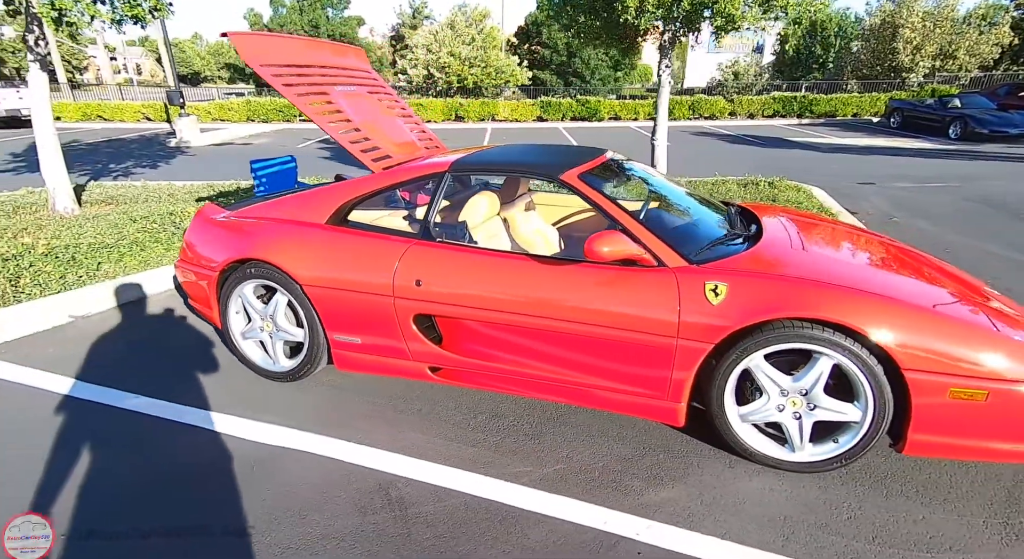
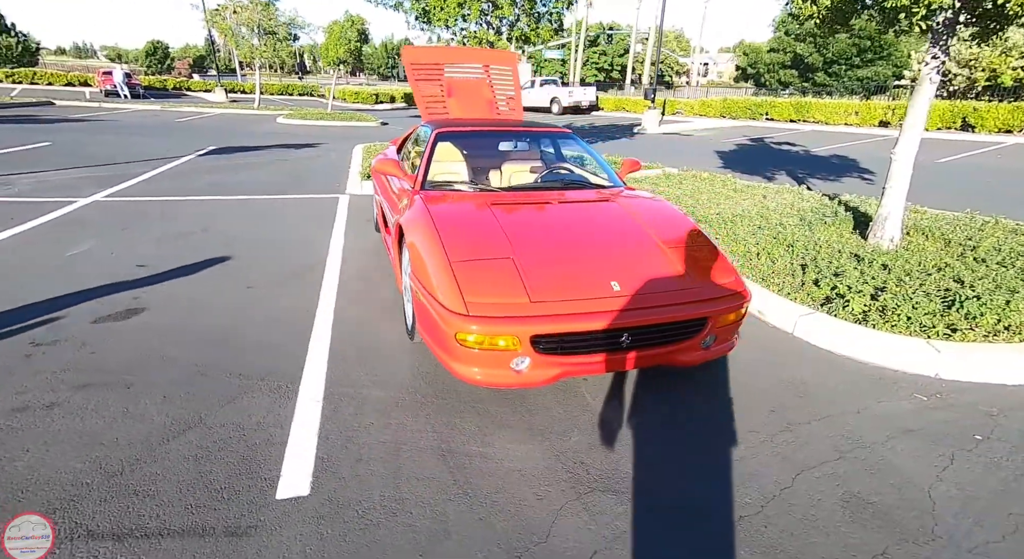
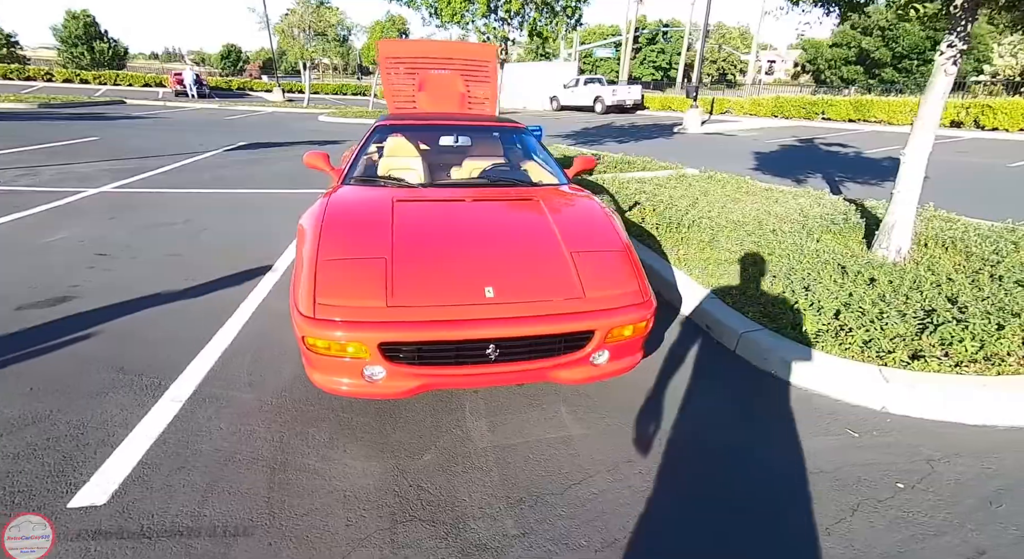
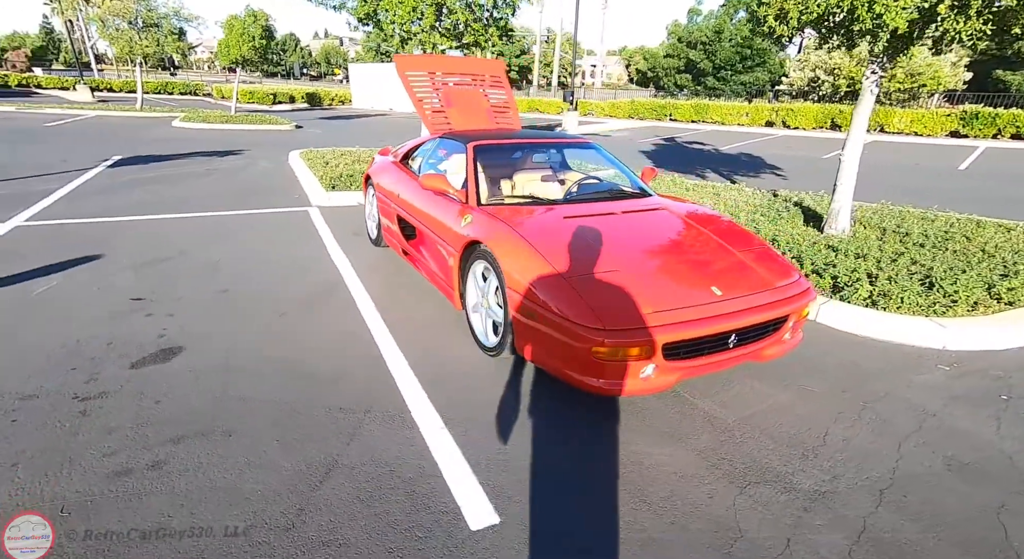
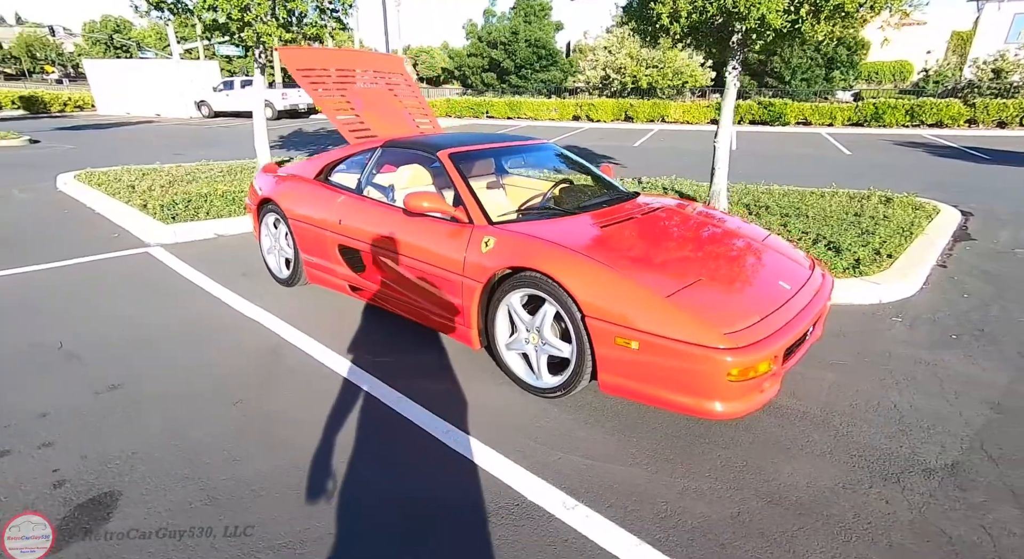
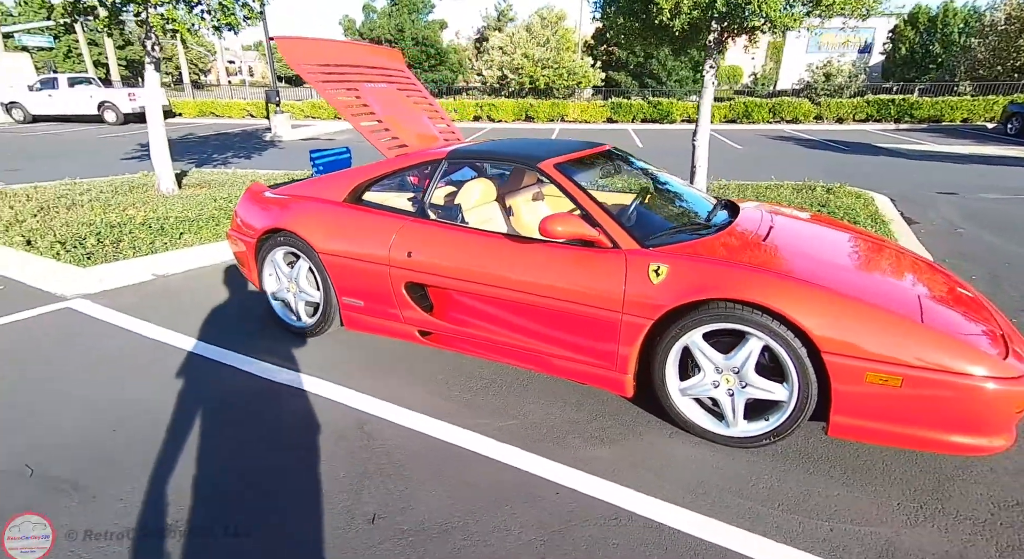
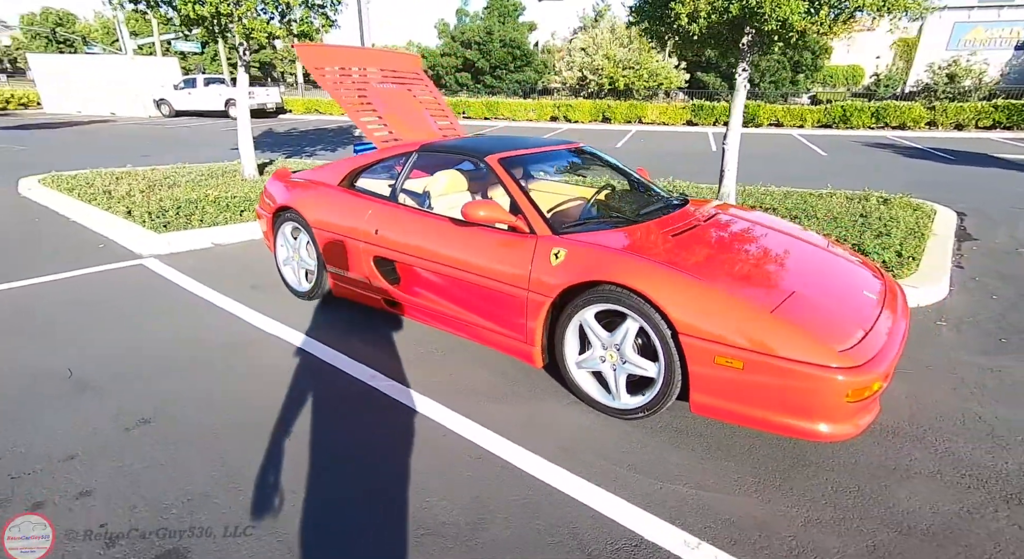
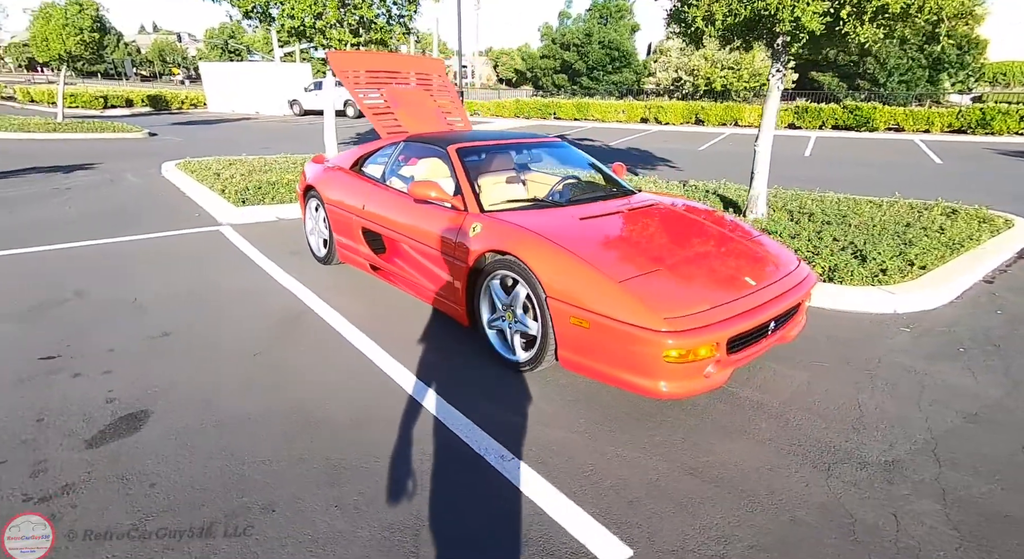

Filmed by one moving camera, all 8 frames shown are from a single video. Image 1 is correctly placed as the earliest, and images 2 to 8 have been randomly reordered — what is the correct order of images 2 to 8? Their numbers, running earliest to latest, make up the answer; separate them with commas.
6, 7, 5, 8, 4, 2, 3
